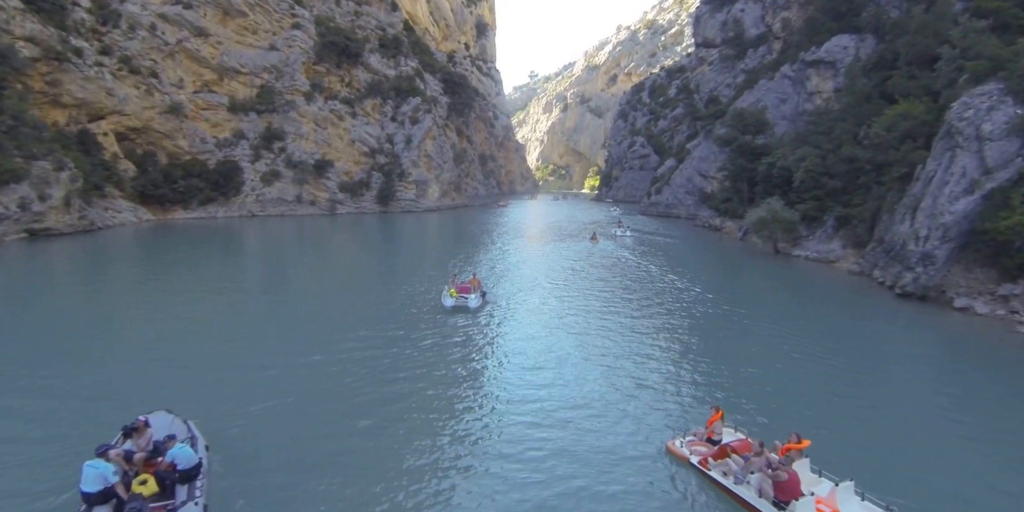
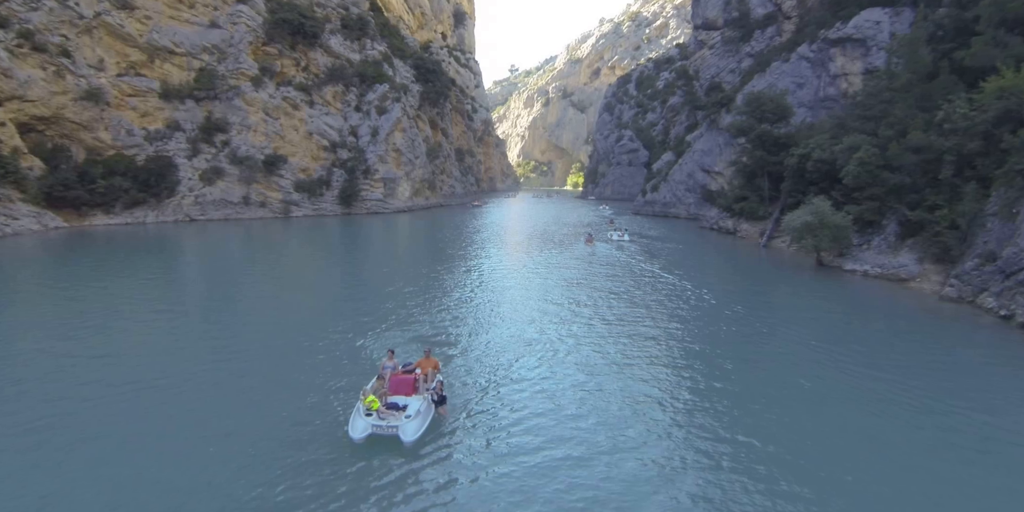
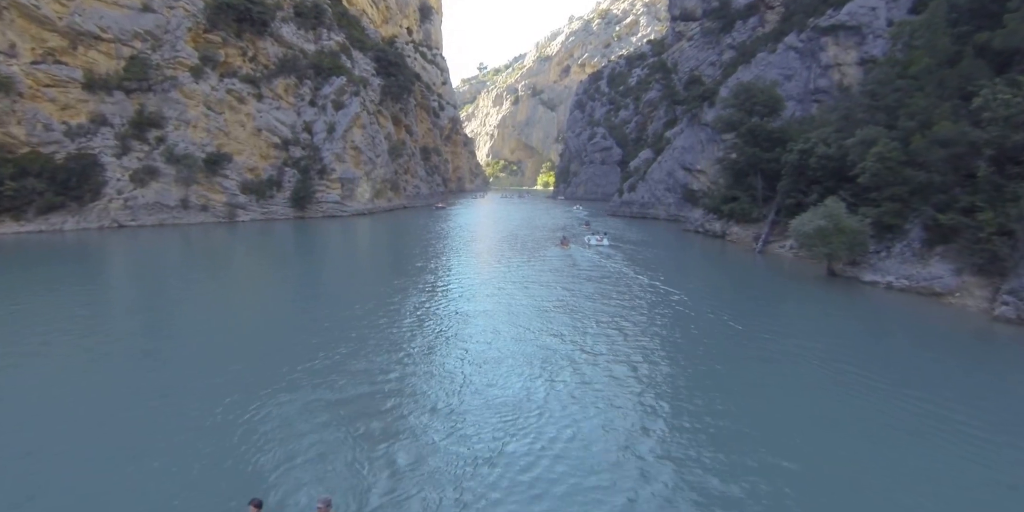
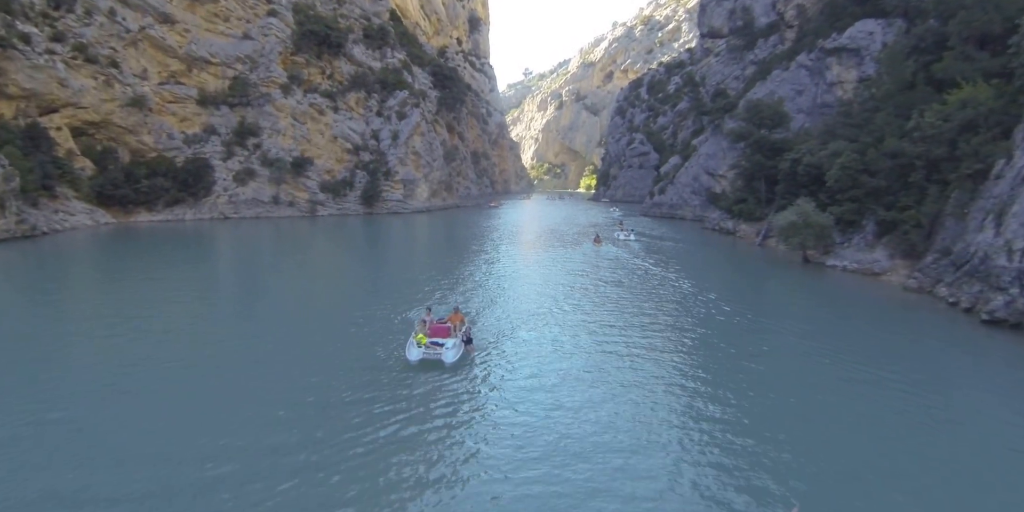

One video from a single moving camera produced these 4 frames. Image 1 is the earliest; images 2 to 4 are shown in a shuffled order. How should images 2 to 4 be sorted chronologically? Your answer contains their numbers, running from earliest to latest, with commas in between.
4, 2, 3
